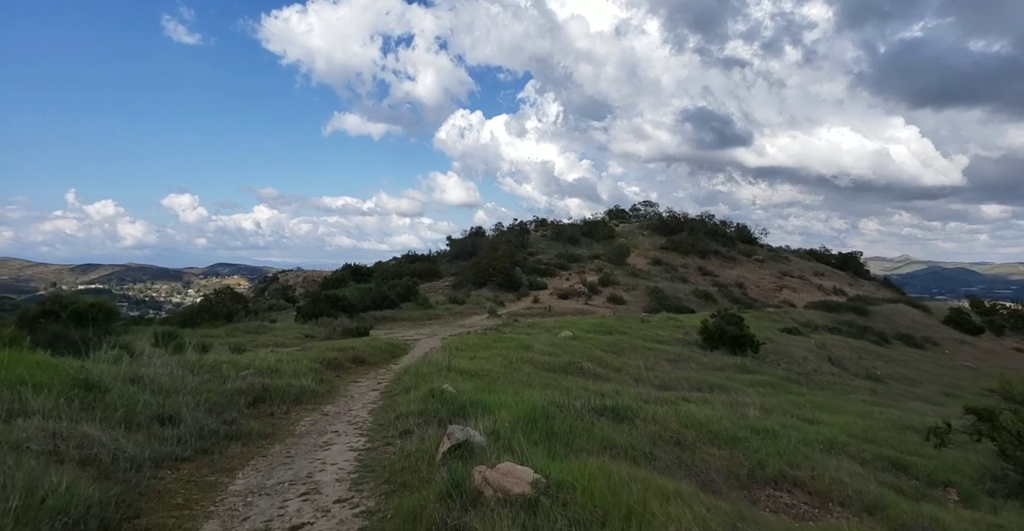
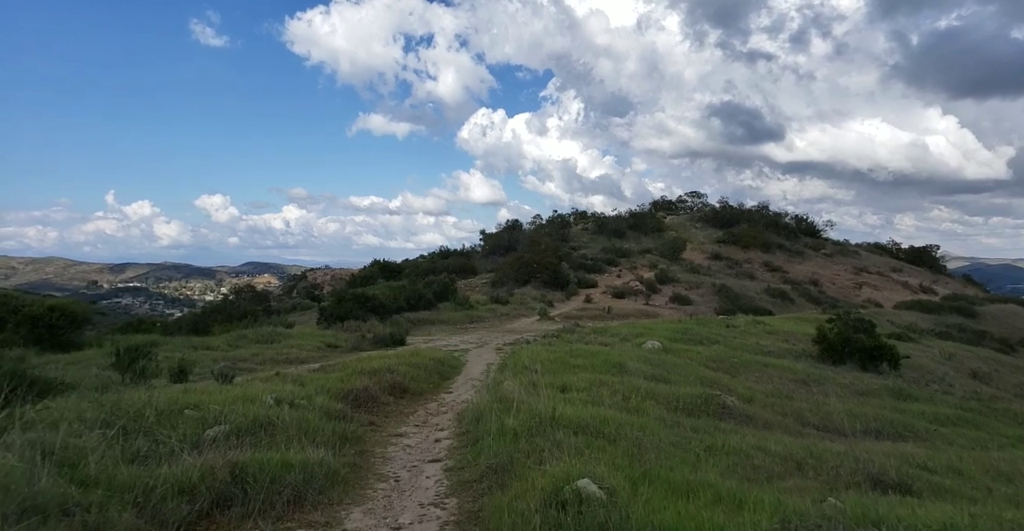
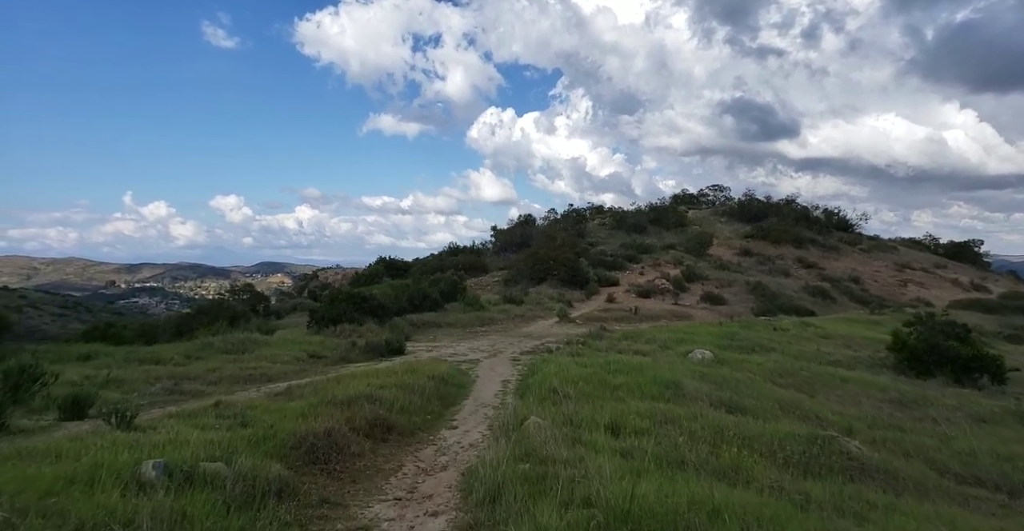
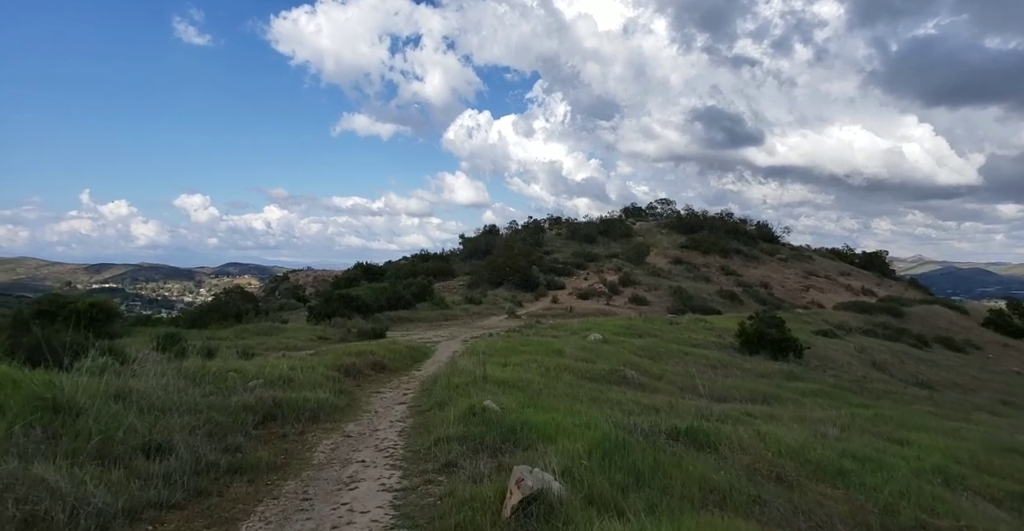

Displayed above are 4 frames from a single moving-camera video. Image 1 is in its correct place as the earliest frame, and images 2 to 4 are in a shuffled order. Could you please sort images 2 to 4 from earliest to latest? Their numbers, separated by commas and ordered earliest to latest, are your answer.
4, 2, 3
